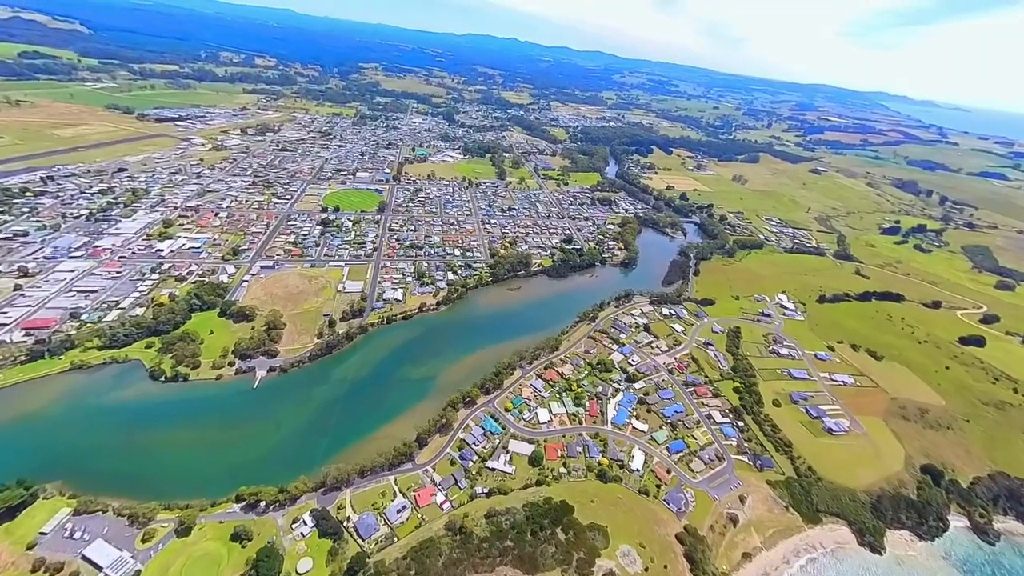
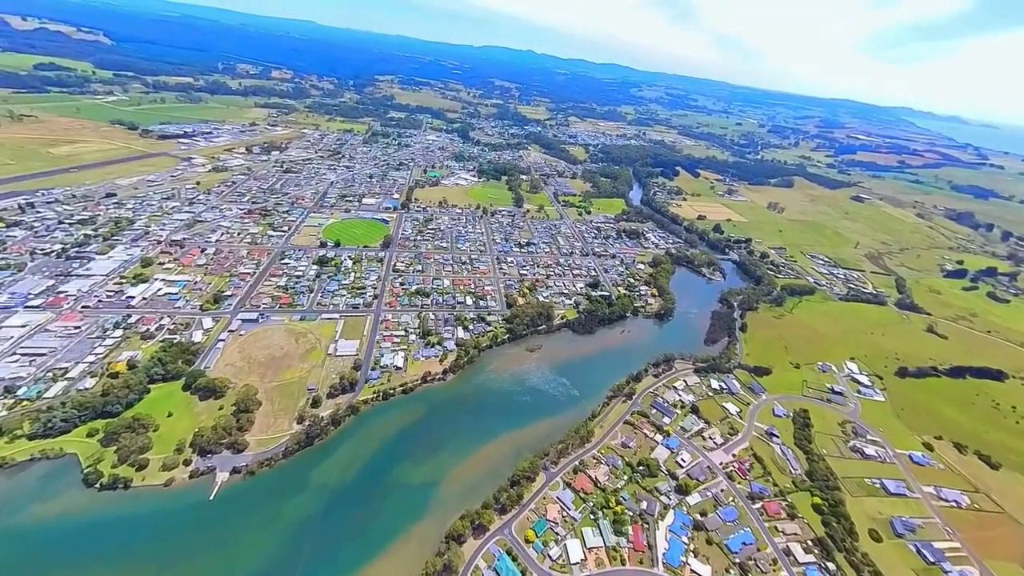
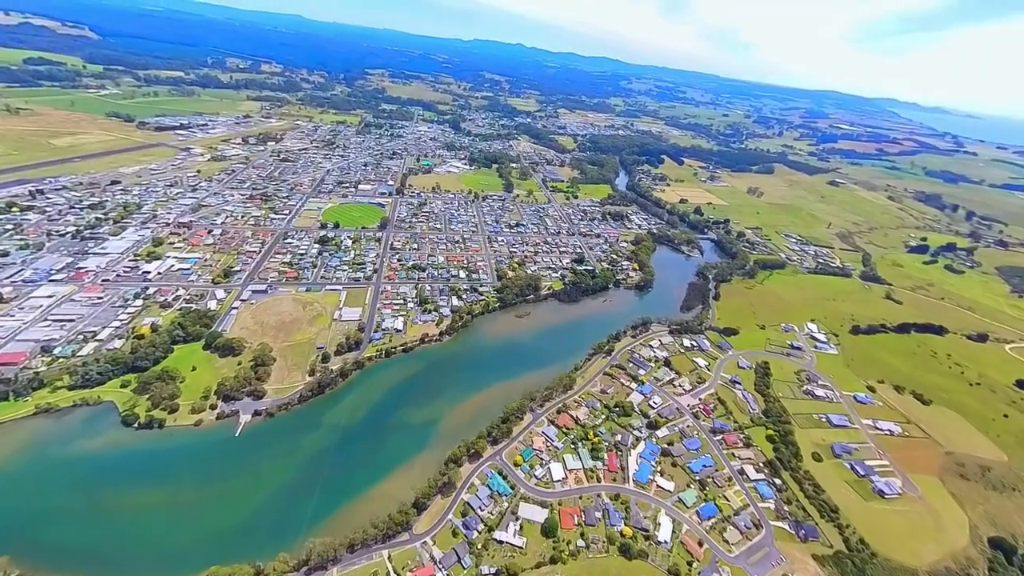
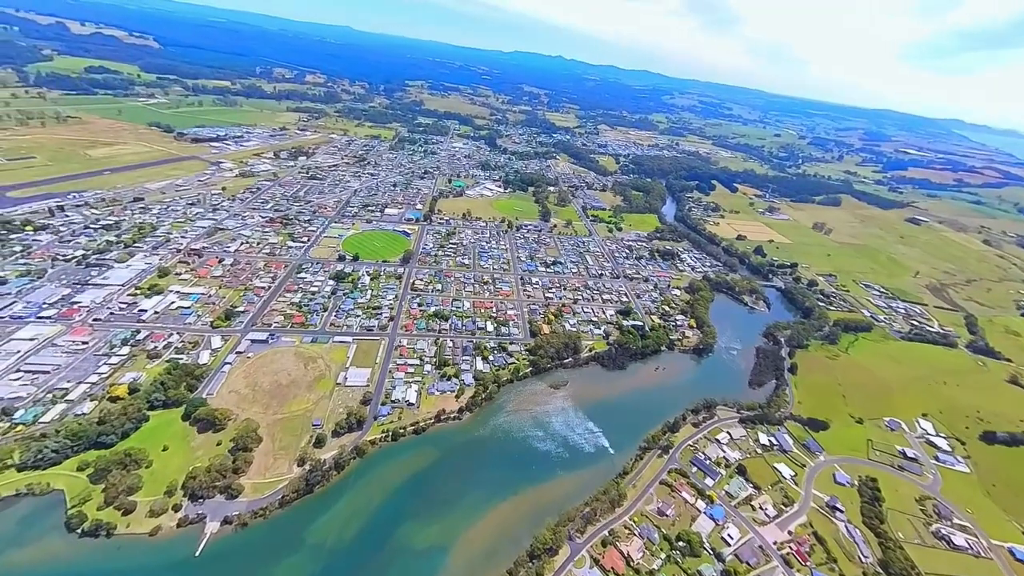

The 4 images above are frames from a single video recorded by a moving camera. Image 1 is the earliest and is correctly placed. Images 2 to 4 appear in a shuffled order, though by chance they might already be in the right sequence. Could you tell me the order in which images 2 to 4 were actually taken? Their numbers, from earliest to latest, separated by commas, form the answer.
3, 2, 4
